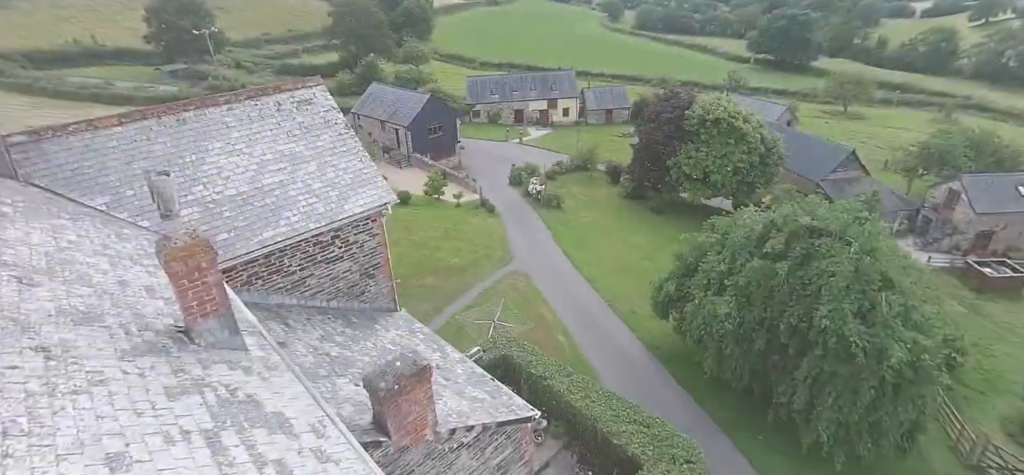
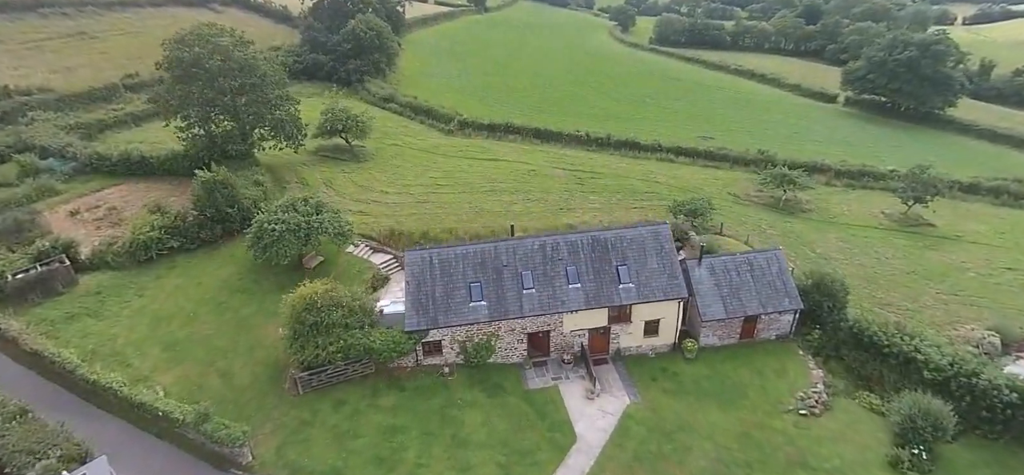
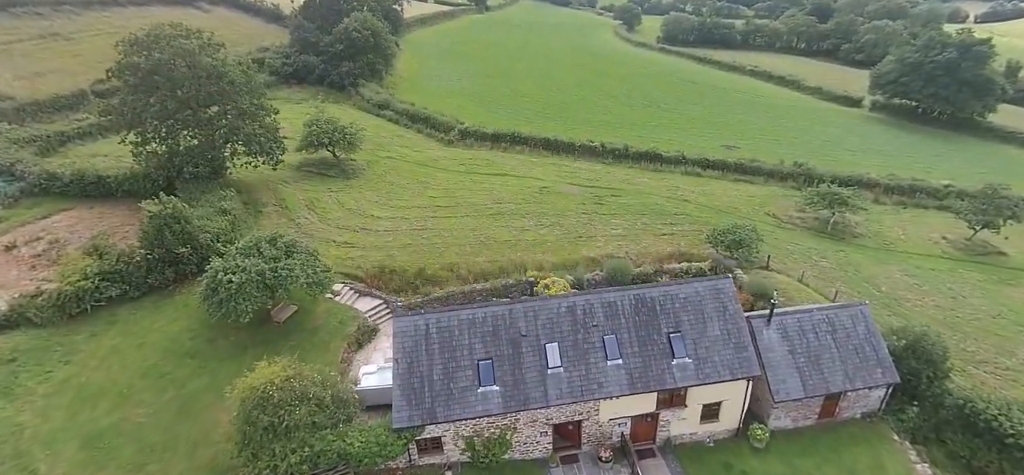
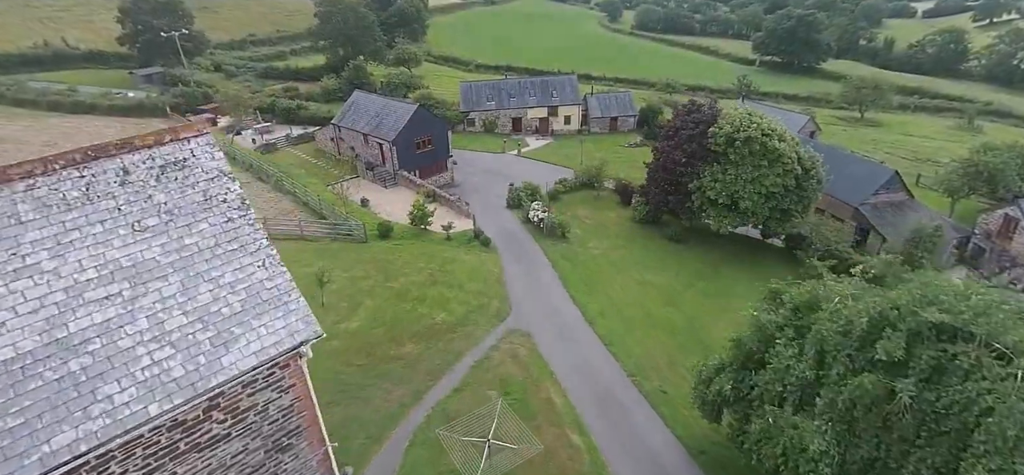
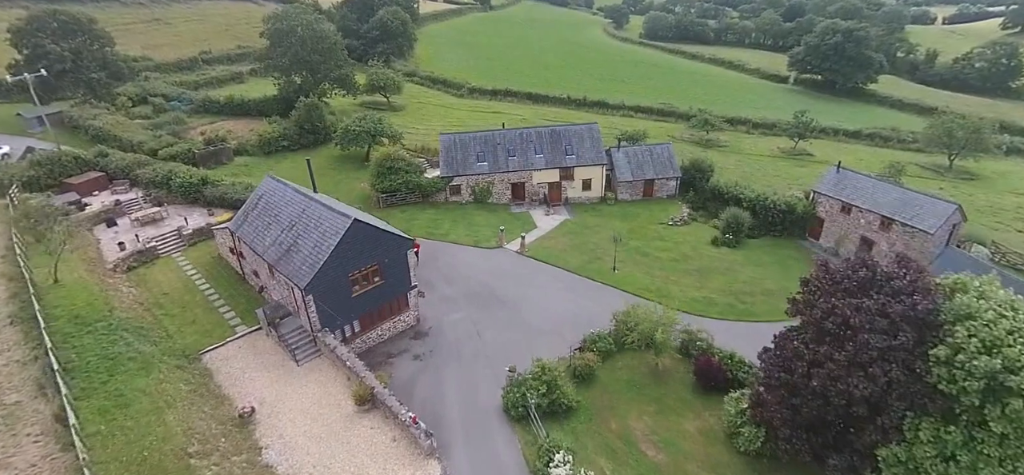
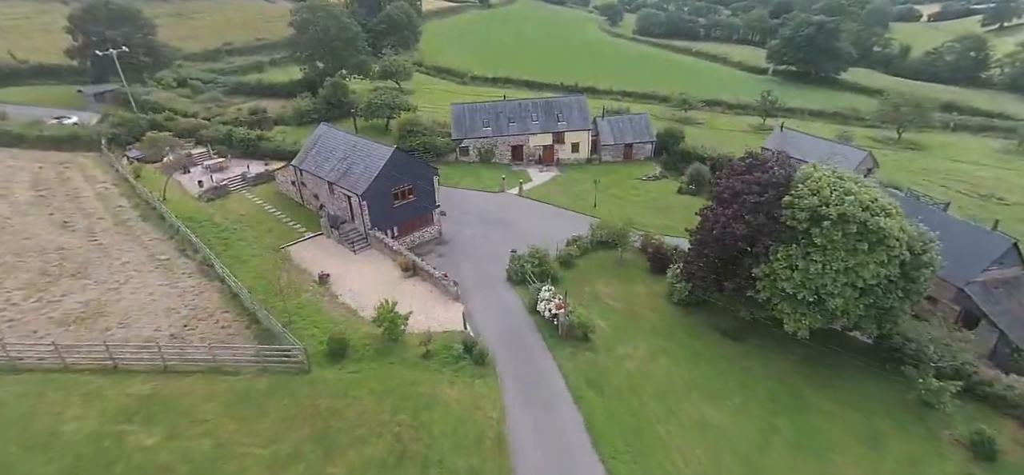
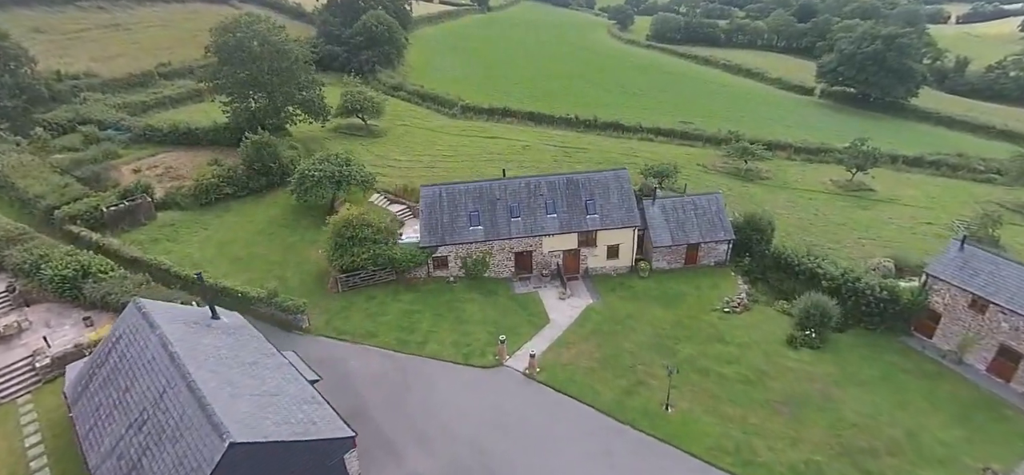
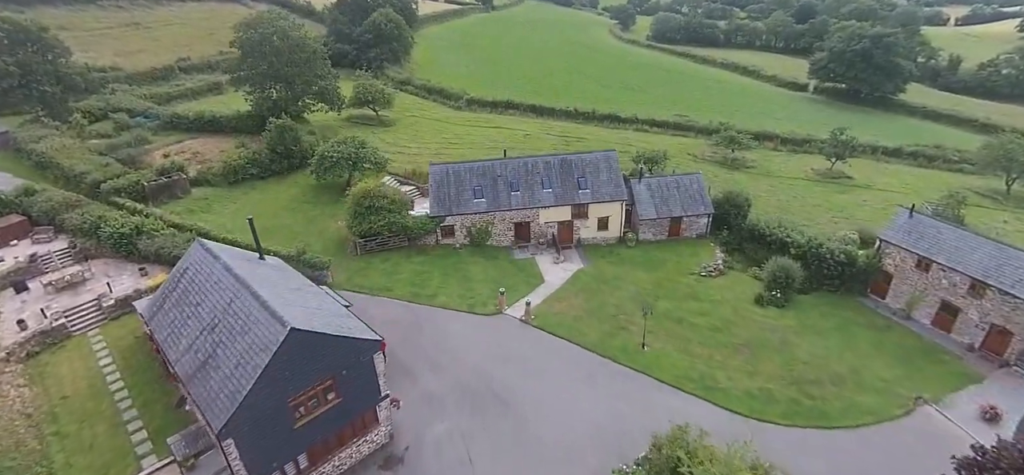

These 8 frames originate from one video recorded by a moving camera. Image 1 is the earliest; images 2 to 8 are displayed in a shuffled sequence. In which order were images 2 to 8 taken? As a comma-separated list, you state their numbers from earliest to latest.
4, 6, 5, 8, 7, 2, 3
